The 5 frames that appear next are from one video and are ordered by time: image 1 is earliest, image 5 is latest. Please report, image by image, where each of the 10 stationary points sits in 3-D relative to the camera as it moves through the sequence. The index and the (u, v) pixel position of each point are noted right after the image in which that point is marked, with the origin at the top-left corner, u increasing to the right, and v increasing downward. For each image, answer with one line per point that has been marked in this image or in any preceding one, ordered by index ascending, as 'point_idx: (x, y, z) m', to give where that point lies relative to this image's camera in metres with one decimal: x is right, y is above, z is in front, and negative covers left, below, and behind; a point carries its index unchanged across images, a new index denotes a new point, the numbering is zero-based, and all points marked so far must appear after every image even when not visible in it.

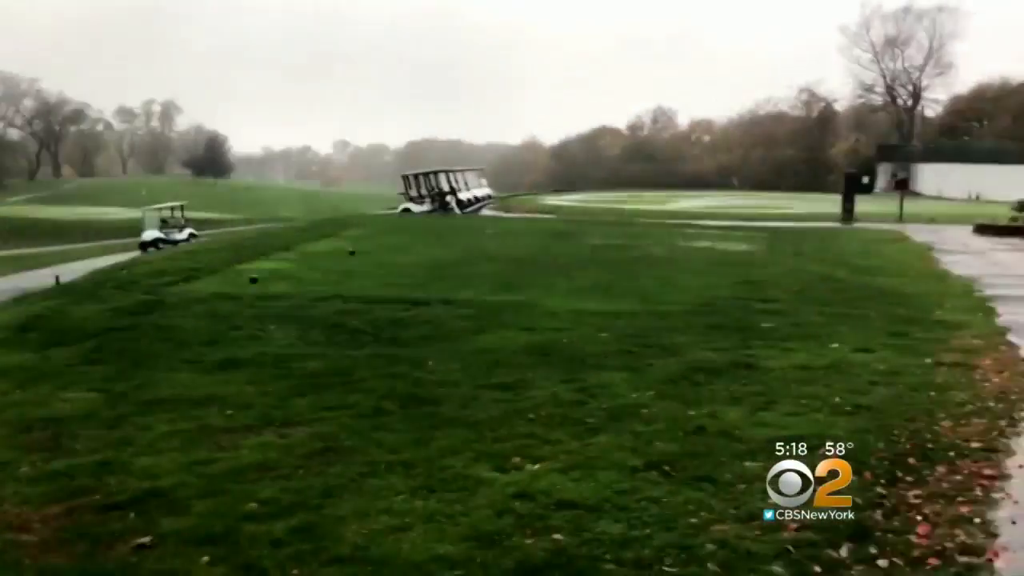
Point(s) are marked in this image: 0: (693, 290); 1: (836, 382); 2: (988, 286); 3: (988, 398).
0: (+2.9, 0.0, +14.5) m
1: (+2.9, -0.9, +8.2) m
2: (+8.2, 0.0, +15.7) m
3: (+4.0, -0.9, +7.6) m
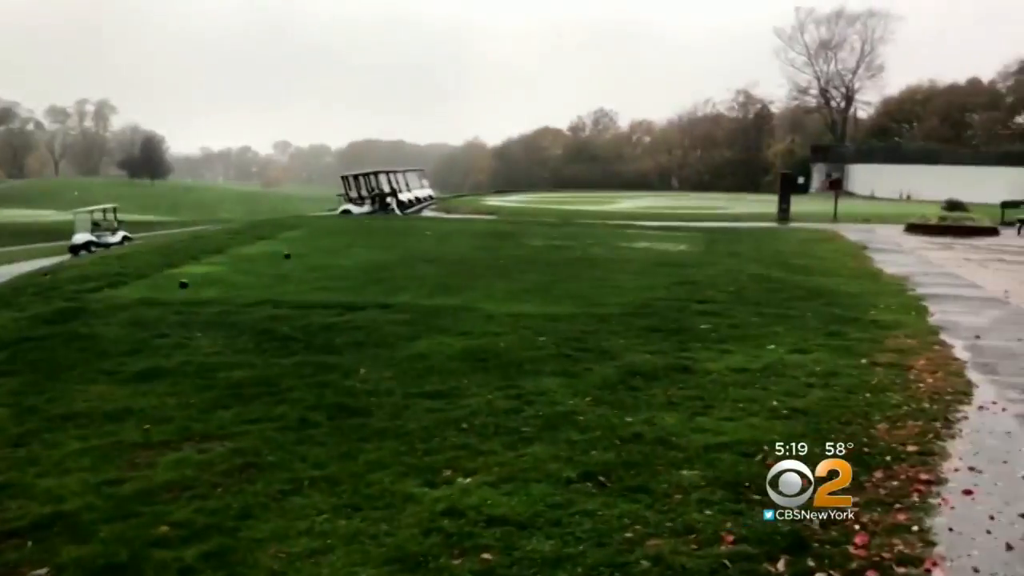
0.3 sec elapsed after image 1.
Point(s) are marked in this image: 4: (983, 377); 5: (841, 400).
0: (+1.9, -0.1, +14.4) m
1: (+2.3, -0.9, +8.2) m
2: (+7.1, +0.1, +15.9) m
3: (+3.4, -0.9, +7.6) m
4: (+4.4, -0.8, +8.5) m
5: (+2.7, -0.9, +7.6) m
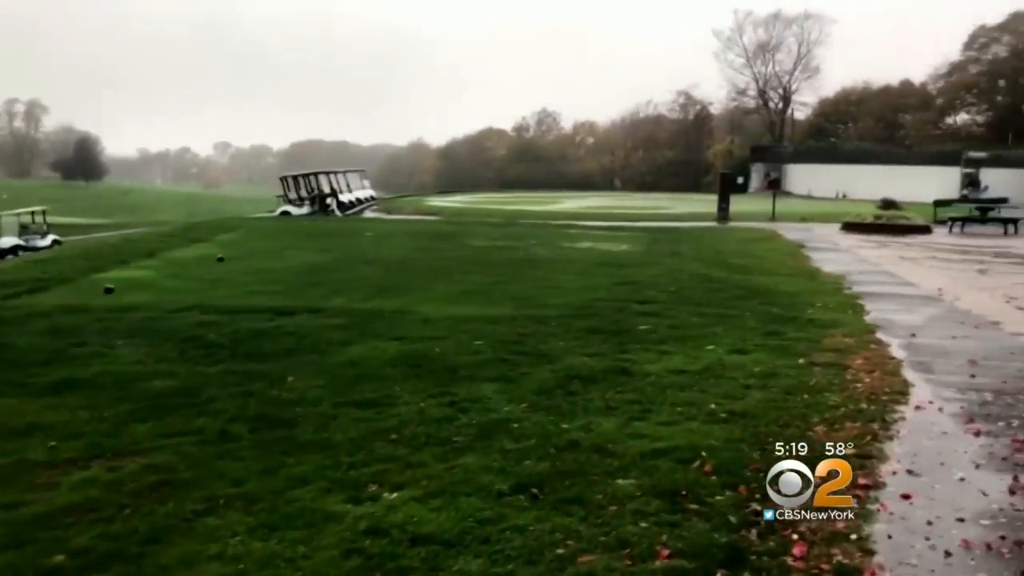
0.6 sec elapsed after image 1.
0: (+0.9, -0.1, +14.2) m
1: (+1.8, -0.9, +8.0) m
2: (+6.1, +0.1, +16.1) m
3: (+2.9, -0.9, +7.5) m
4: (+3.8, -0.8, +8.5) m
5: (+2.2, -0.9, +7.5) m
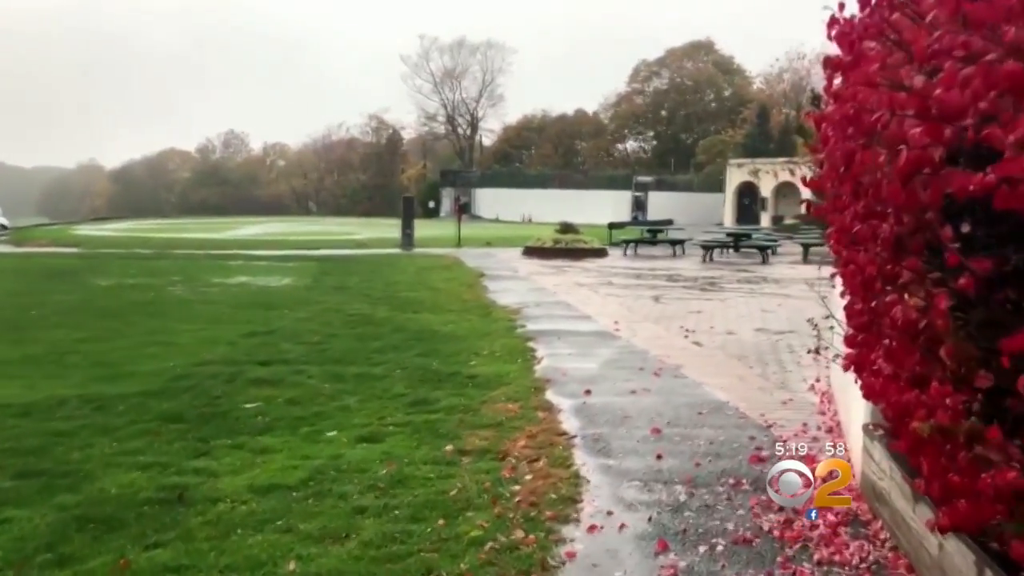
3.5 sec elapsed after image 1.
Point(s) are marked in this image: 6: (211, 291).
0: (-4.0, -0.8, +10.9) m
1: (-1.2, -1.3, +5.3) m
2: (+0.3, -0.5, +14.3) m
3: (0.0, -1.3, +5.2) m
4: (+0.6, -1.2, +6.4) m
5: (-0.6, -1.4, +4.9) m
6: (-6.3, -0.1, +19.1) m
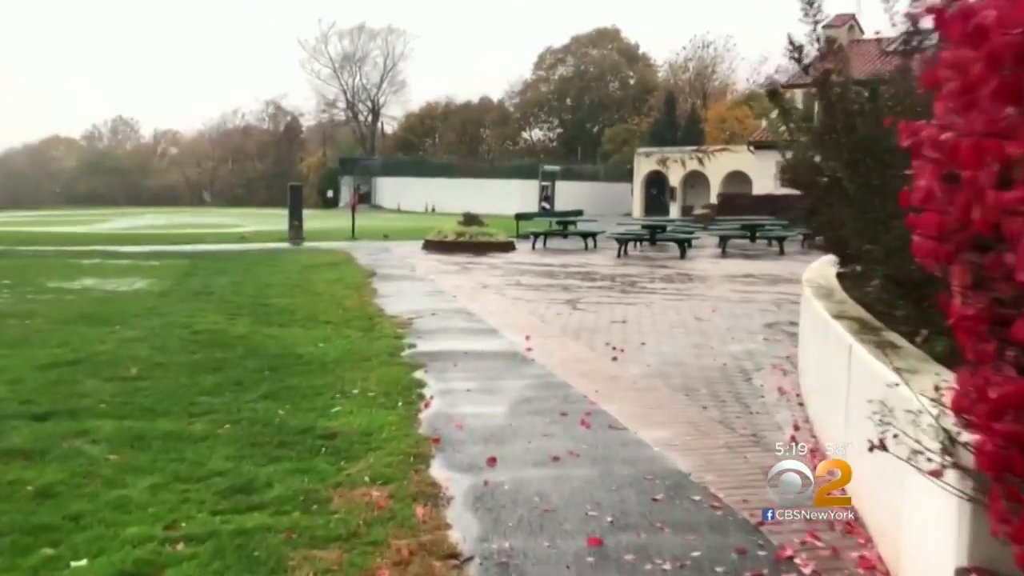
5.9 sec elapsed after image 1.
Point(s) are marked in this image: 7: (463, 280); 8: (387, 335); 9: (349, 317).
0: (-5.1, -1.0, +7.9) m
1: (-1.7, -1.6, +2.6) m
2: (-1.2, -0.6, +11.7) m
3: (-0.5, -1.5, +2.6) m
4: (-0.1, -1.4, +3.8) m
5: (-1.1, -1.6, +2.3) m
6: (-8.2, -0.2, +15.8) m
7: (-1.1, +0.2, +18.3) m
8: (-1.6, -0.6, +11.2) m
9: (-2.4, -0.4, +13.0) m
